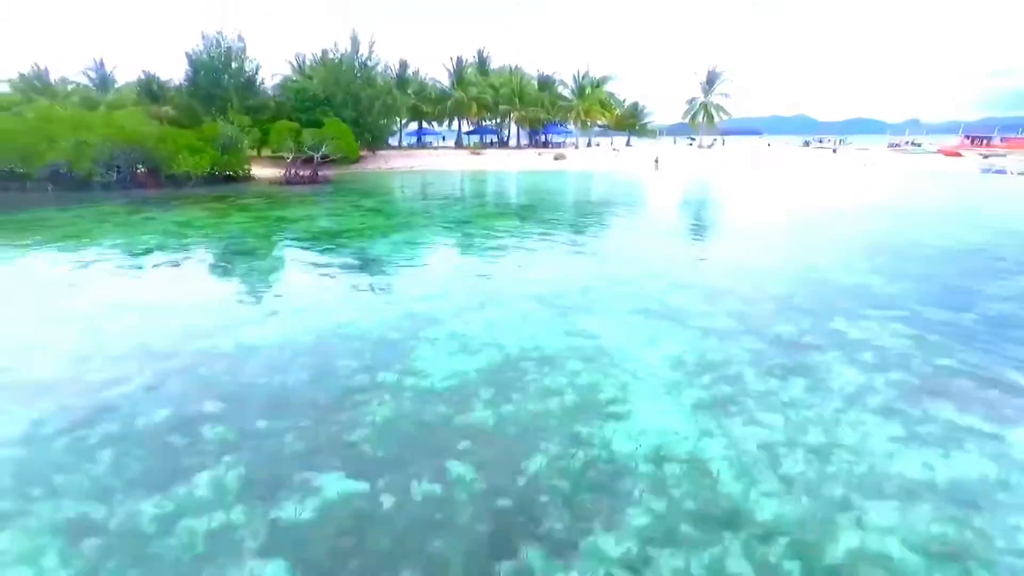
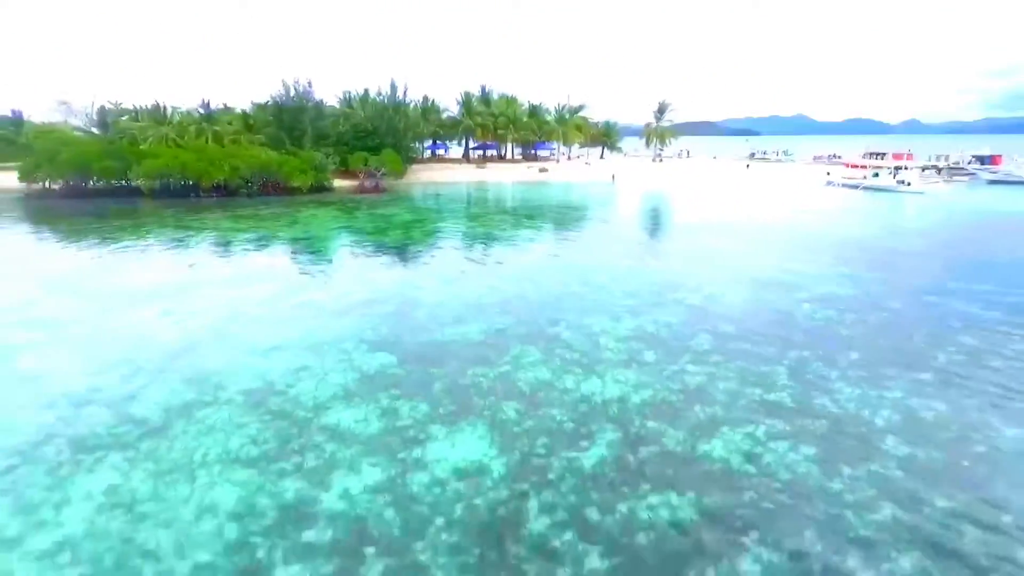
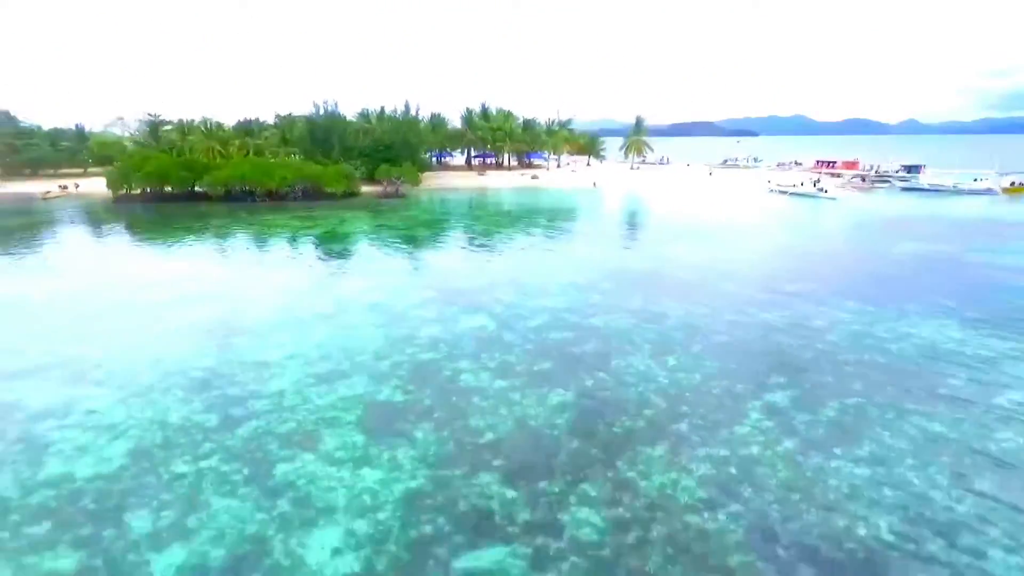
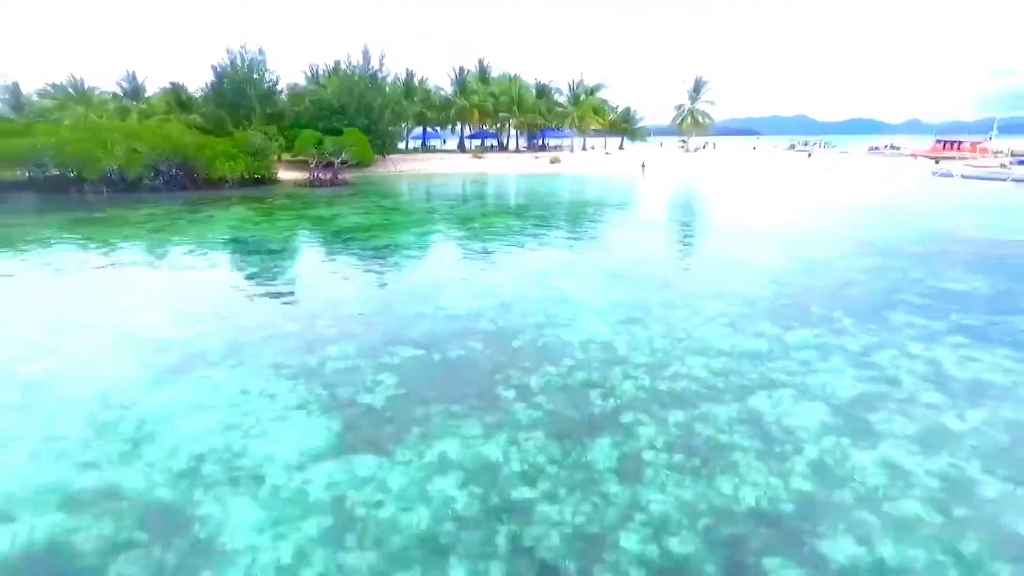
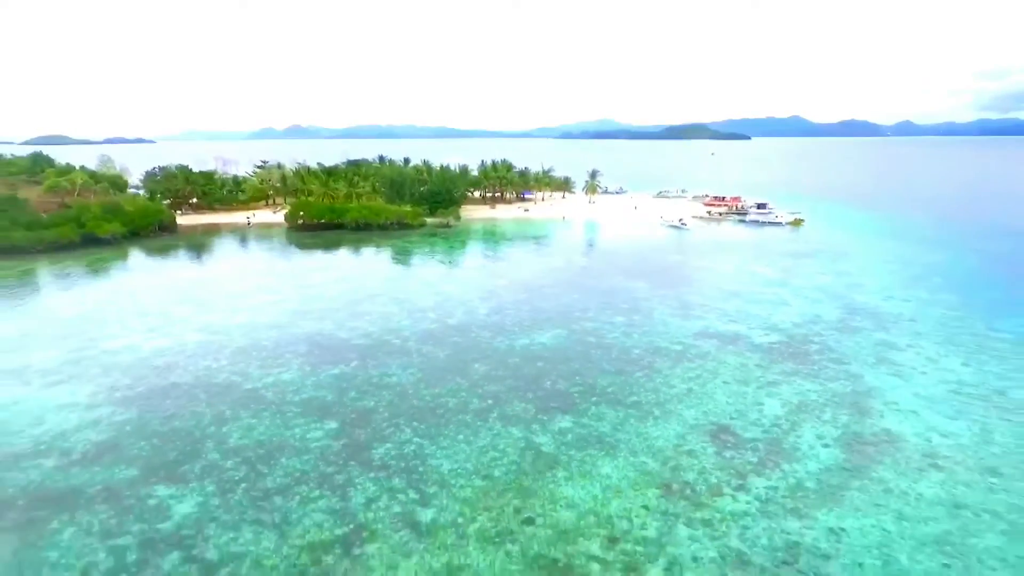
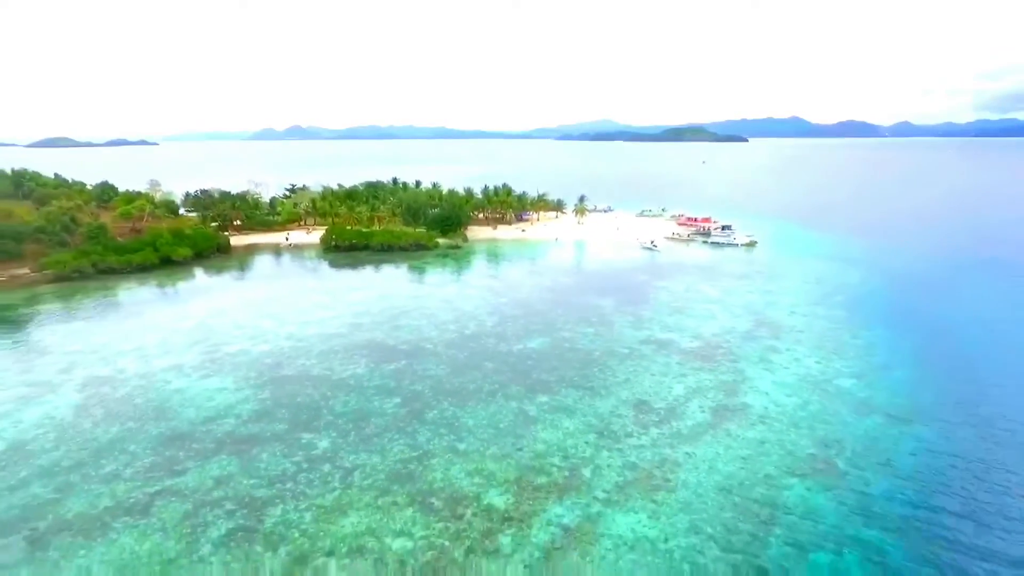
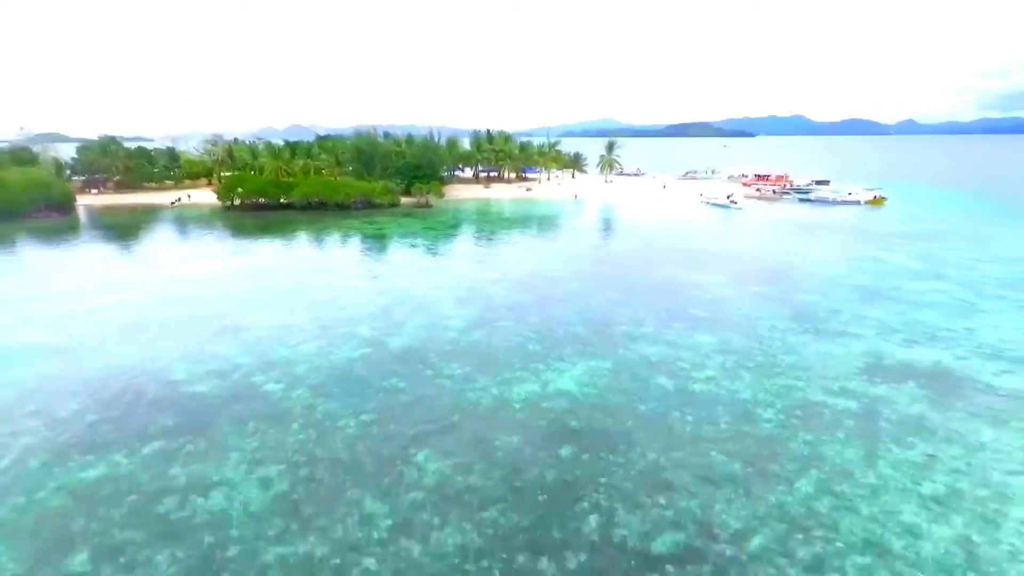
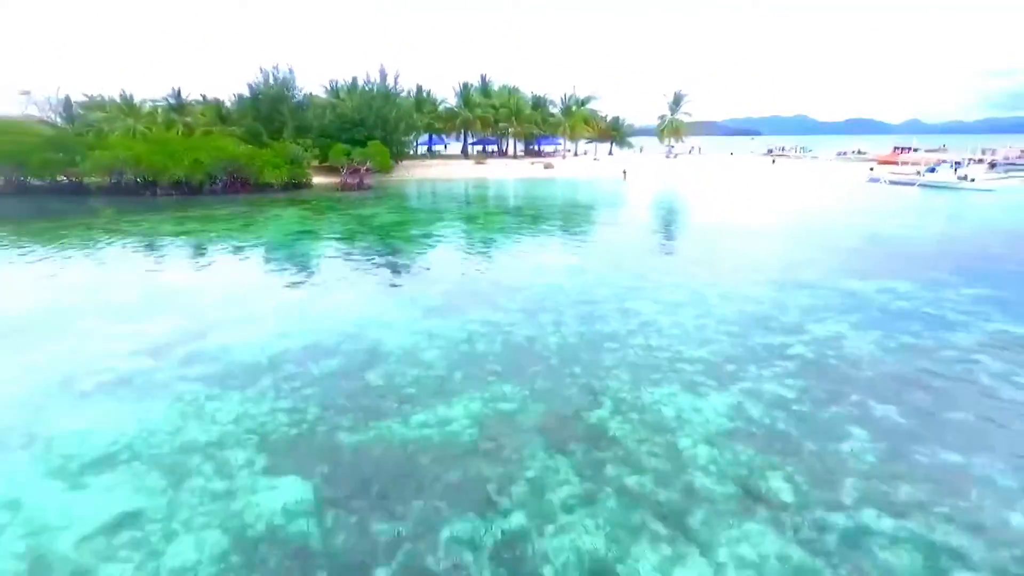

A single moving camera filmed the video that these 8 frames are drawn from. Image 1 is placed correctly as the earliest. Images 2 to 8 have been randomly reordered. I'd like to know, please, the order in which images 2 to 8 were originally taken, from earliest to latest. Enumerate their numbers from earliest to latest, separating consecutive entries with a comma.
4, 8, 2, 3, 7, 5, 6
